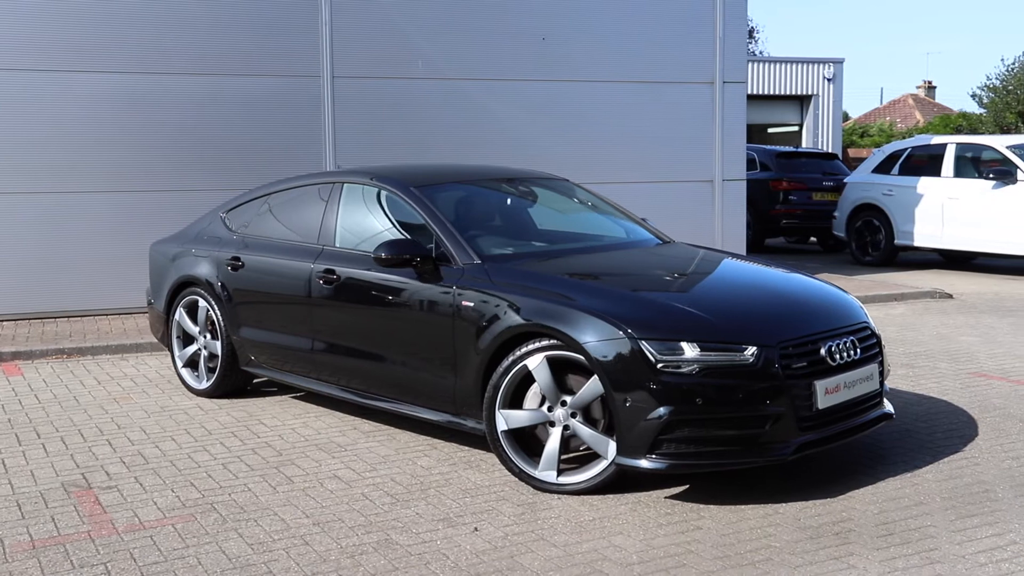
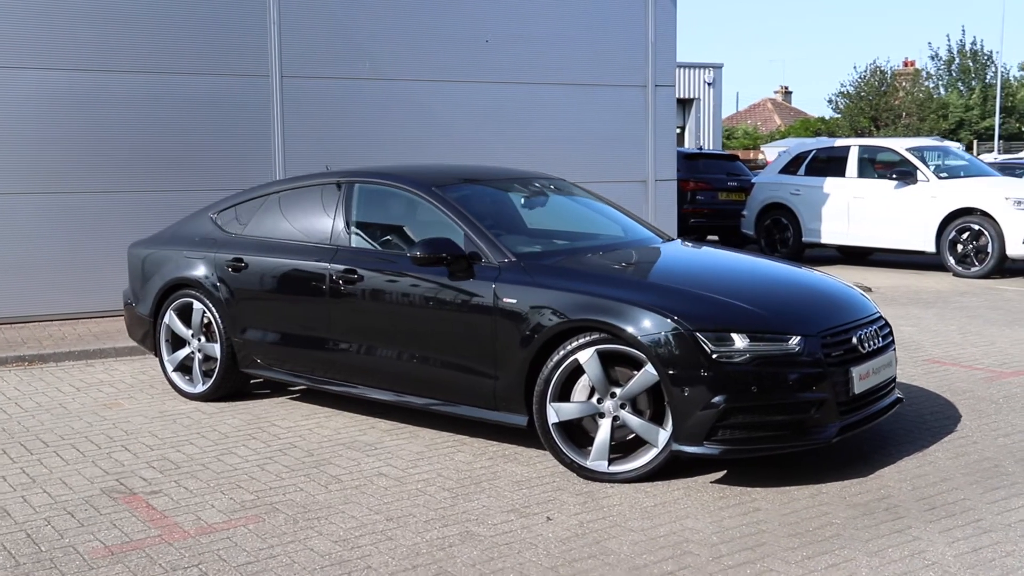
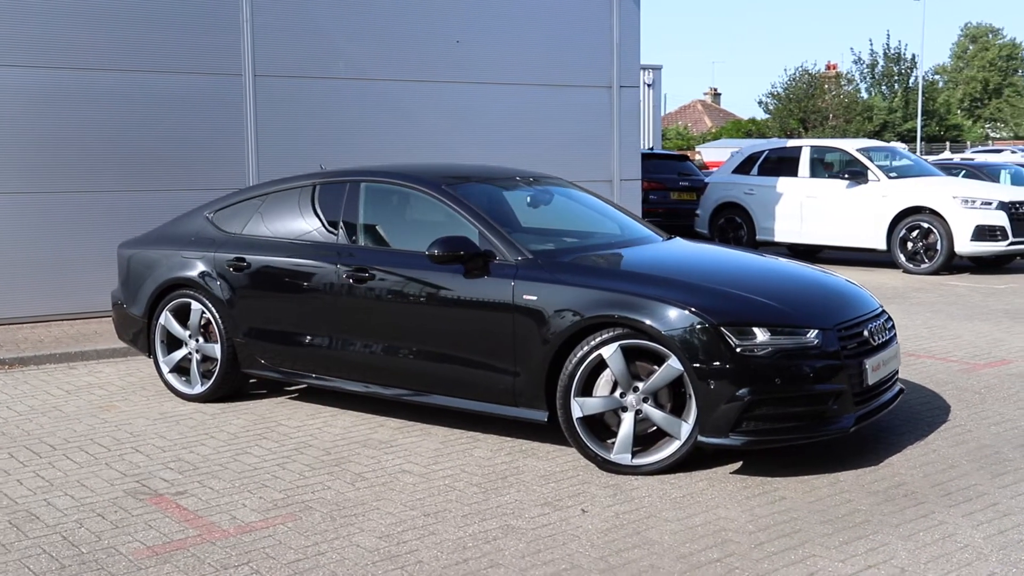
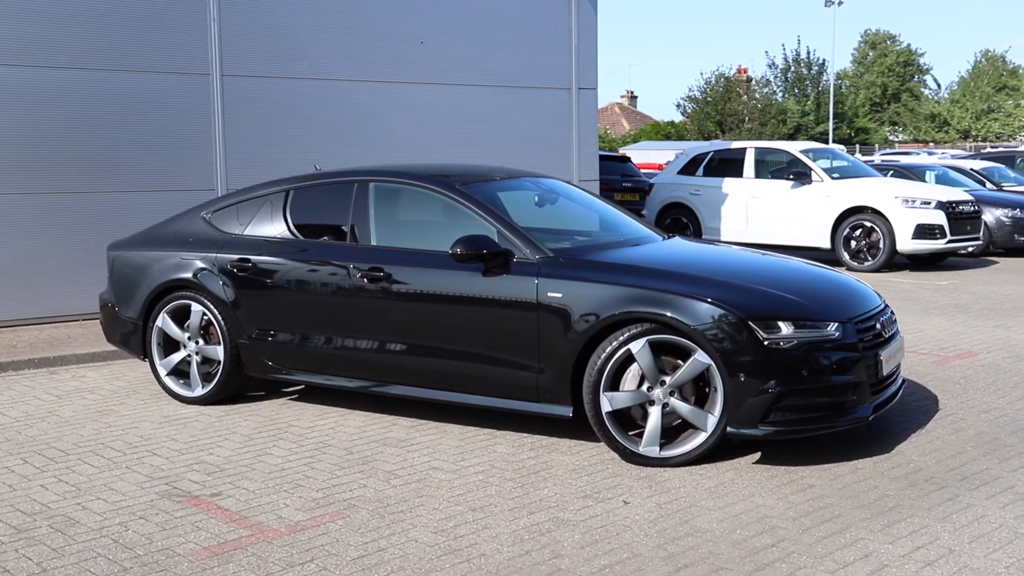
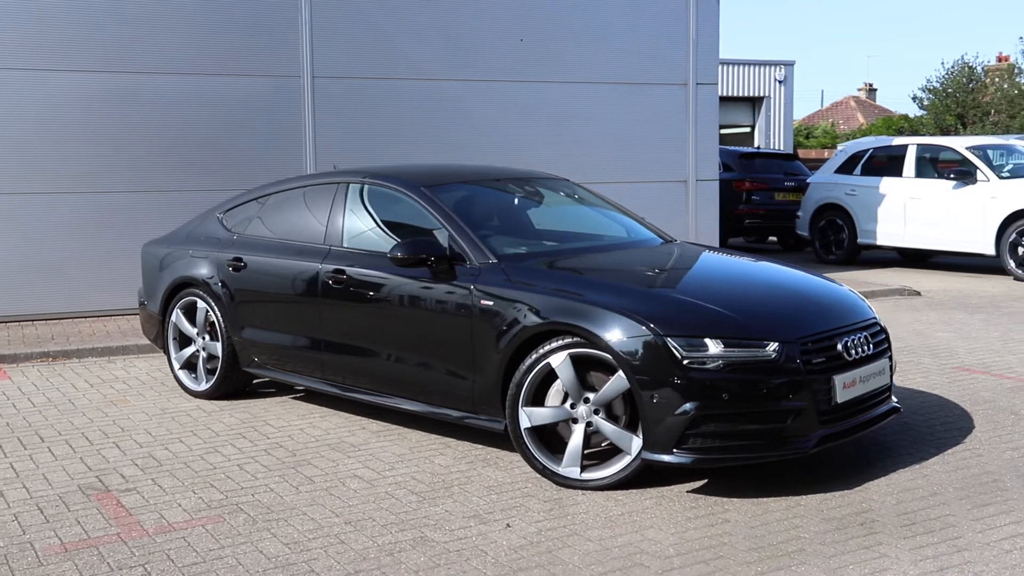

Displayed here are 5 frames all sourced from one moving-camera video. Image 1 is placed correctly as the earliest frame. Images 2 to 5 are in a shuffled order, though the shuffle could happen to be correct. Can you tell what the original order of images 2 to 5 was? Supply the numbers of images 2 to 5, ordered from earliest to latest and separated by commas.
5, 2, 3, 4
